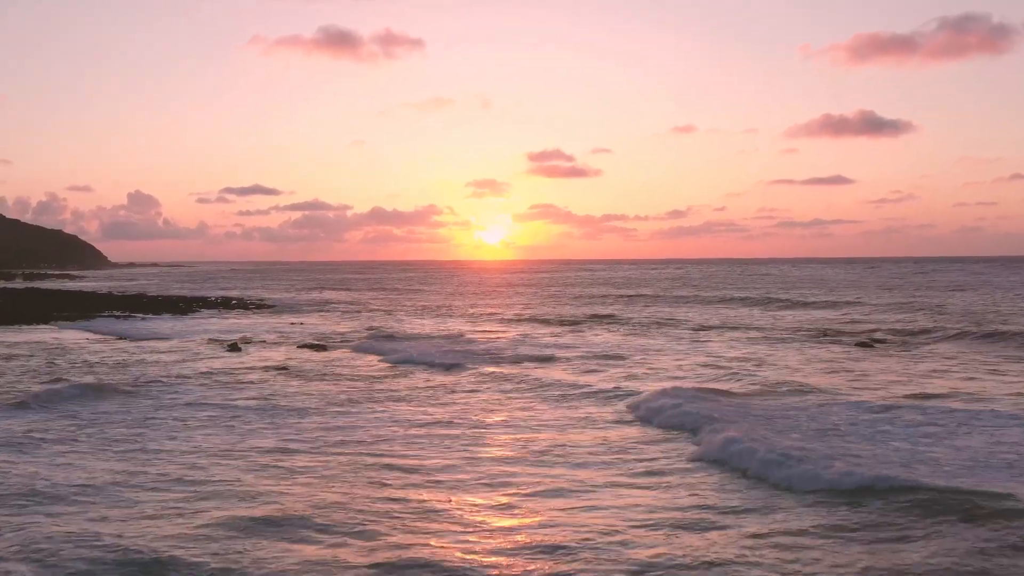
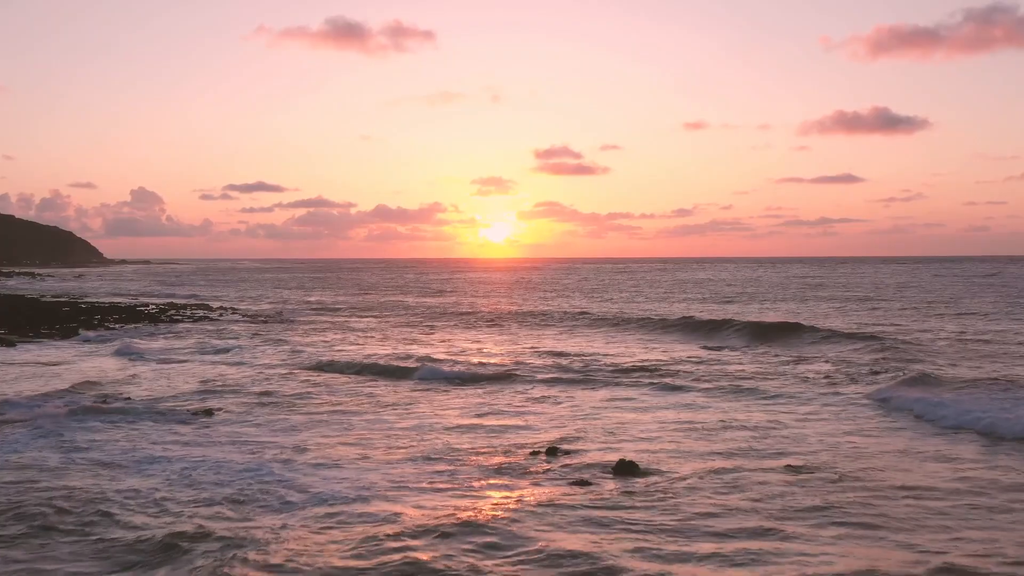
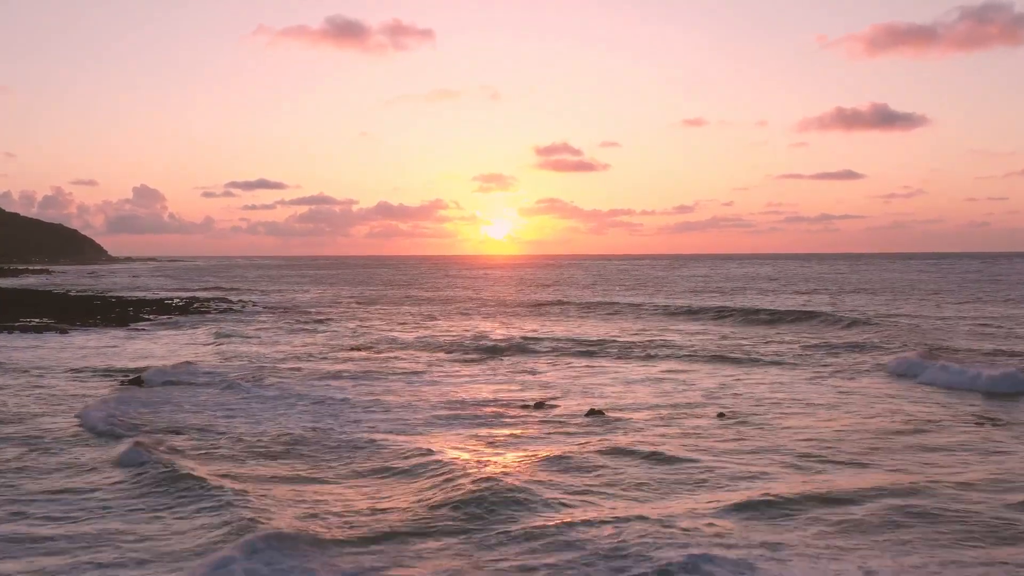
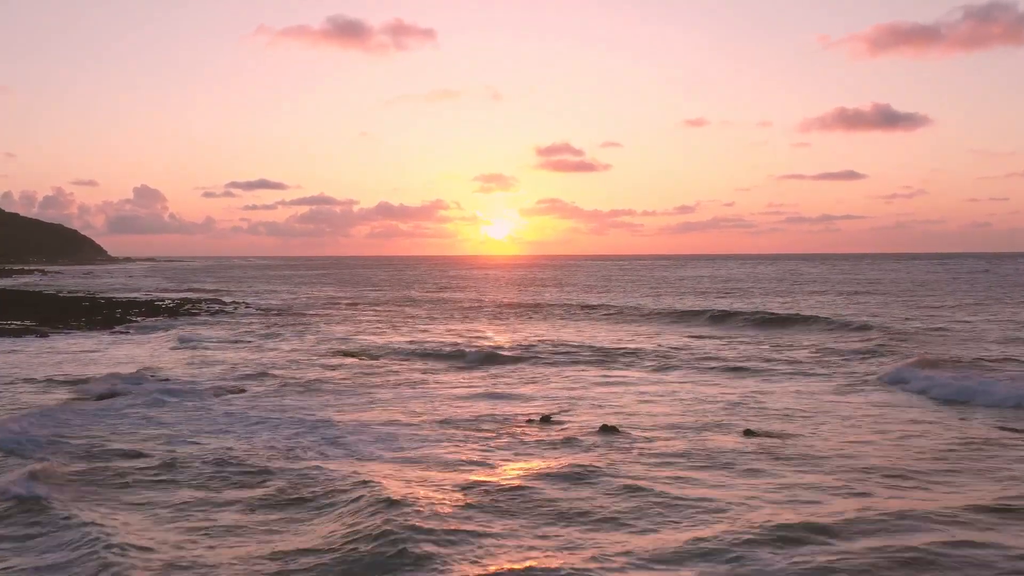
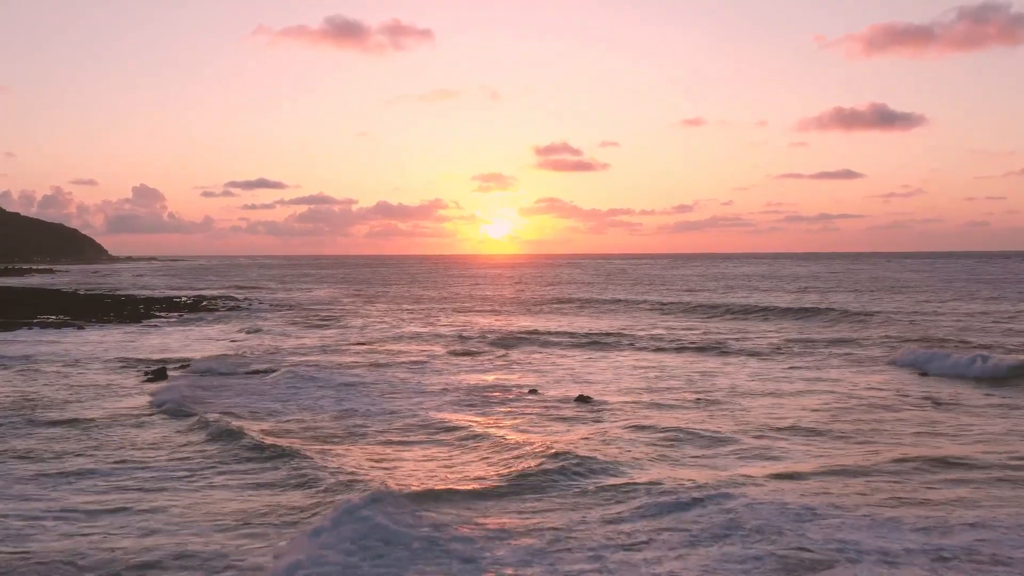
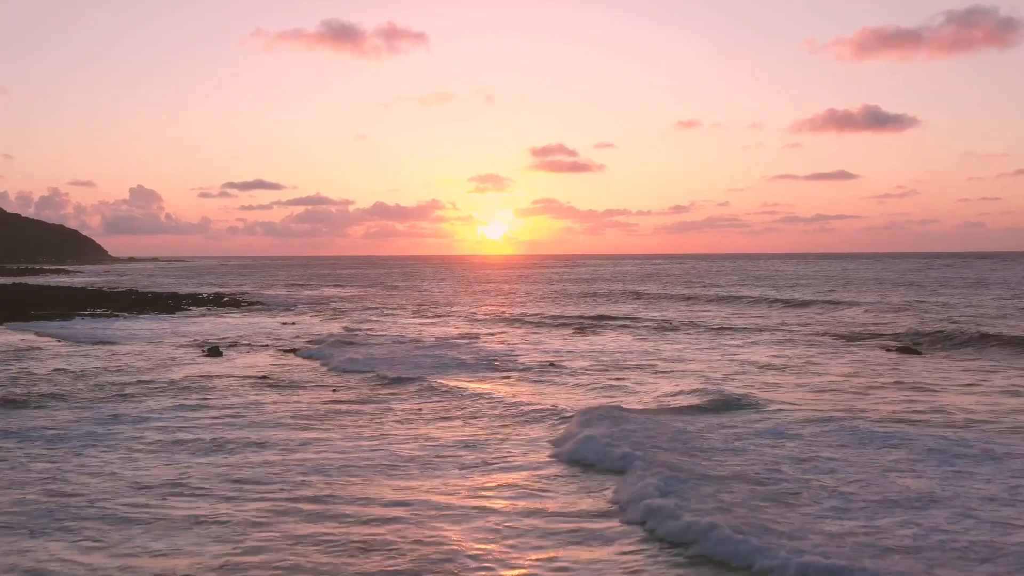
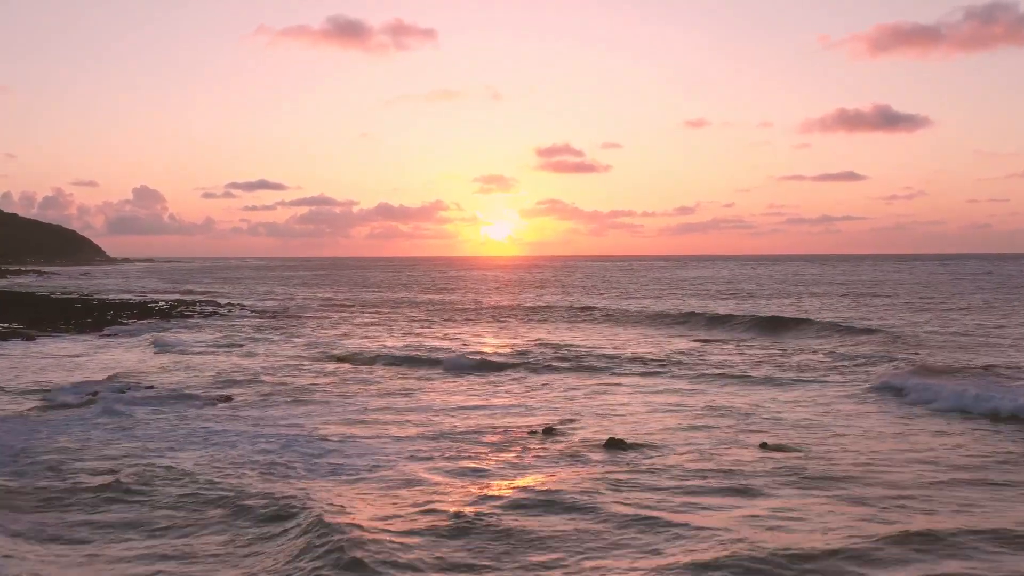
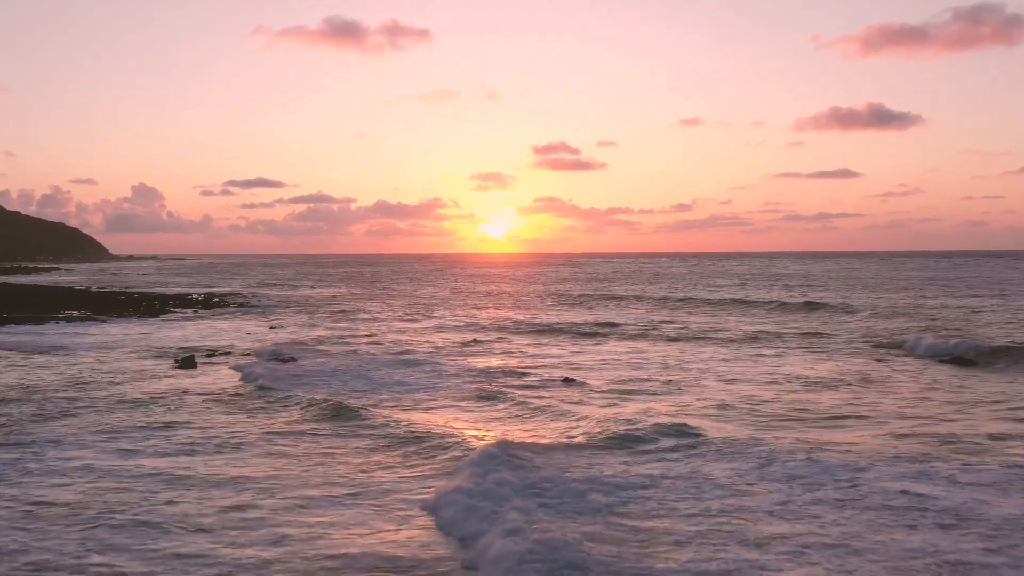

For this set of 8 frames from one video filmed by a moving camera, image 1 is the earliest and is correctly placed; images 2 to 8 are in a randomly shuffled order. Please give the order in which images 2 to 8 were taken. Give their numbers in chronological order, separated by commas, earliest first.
6, 8, 5, 3, 4, 7, 2
